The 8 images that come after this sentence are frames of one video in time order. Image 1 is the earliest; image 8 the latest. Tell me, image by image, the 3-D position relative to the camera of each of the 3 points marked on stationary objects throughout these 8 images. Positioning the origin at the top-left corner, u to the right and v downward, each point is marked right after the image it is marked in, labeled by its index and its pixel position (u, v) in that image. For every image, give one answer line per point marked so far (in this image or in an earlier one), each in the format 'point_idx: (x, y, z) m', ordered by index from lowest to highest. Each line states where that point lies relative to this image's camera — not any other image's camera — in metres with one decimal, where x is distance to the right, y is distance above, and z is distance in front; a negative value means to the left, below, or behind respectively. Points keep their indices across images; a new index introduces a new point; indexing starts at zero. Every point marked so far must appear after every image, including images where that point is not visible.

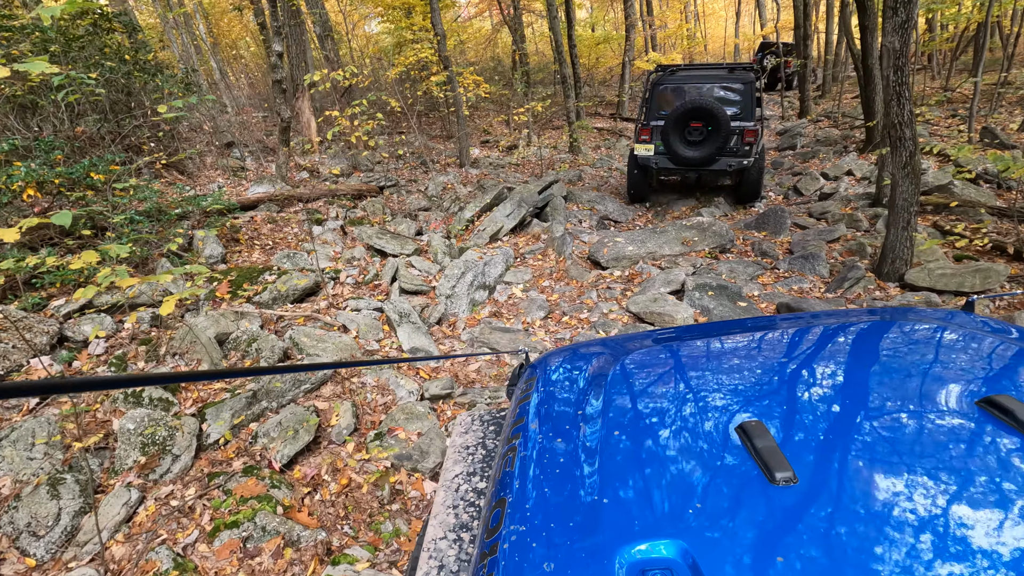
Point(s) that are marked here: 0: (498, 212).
0: (-0.2, +1.0, +6.7) m
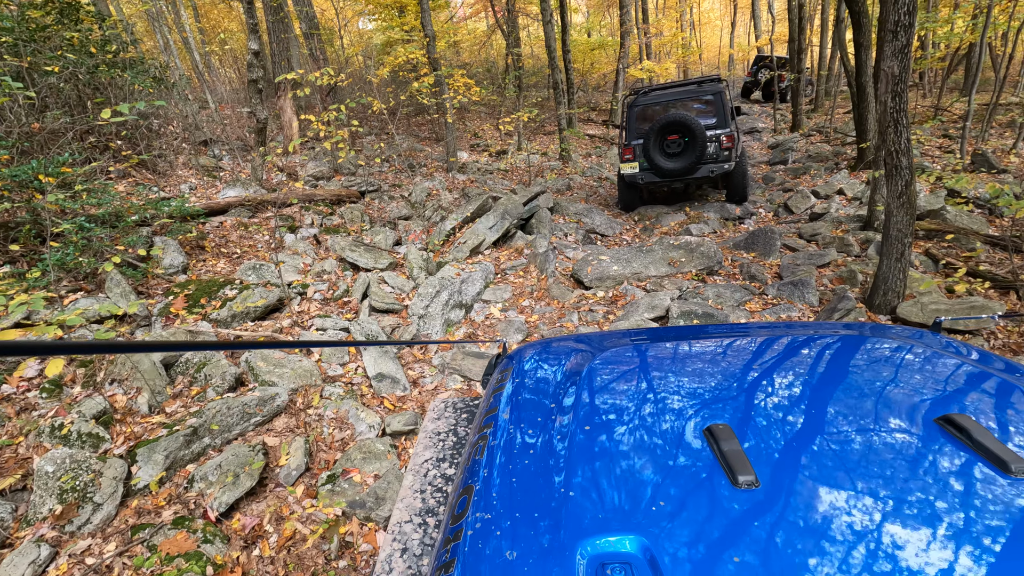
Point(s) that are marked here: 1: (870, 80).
0: (-0.4, +0.8, +6.5) m
1: (+6.9, +4.0, +10.3) m
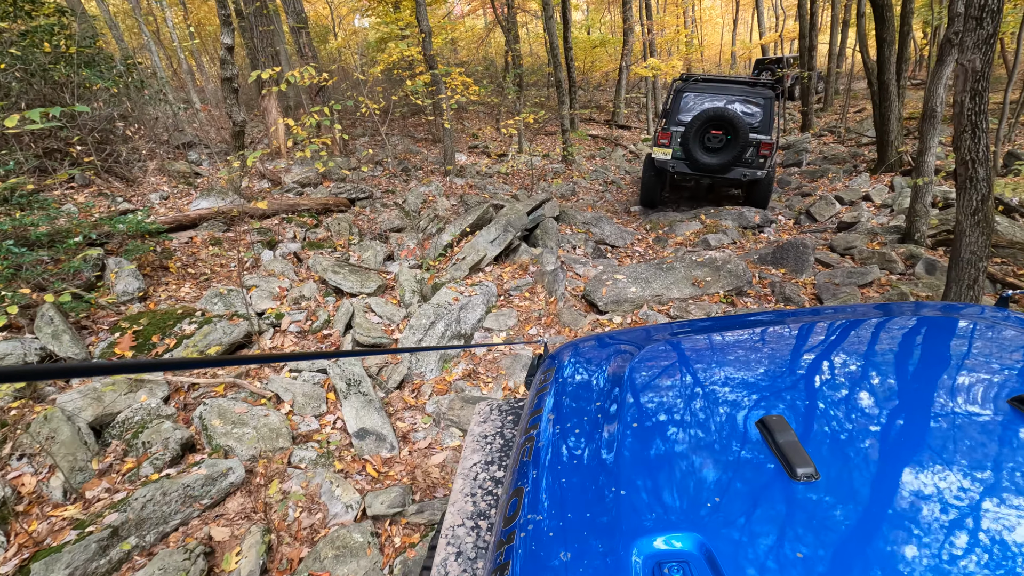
0: (-0.3, +0.6, +5.9) m
1: (+6.9, +3.8, +9.7) m
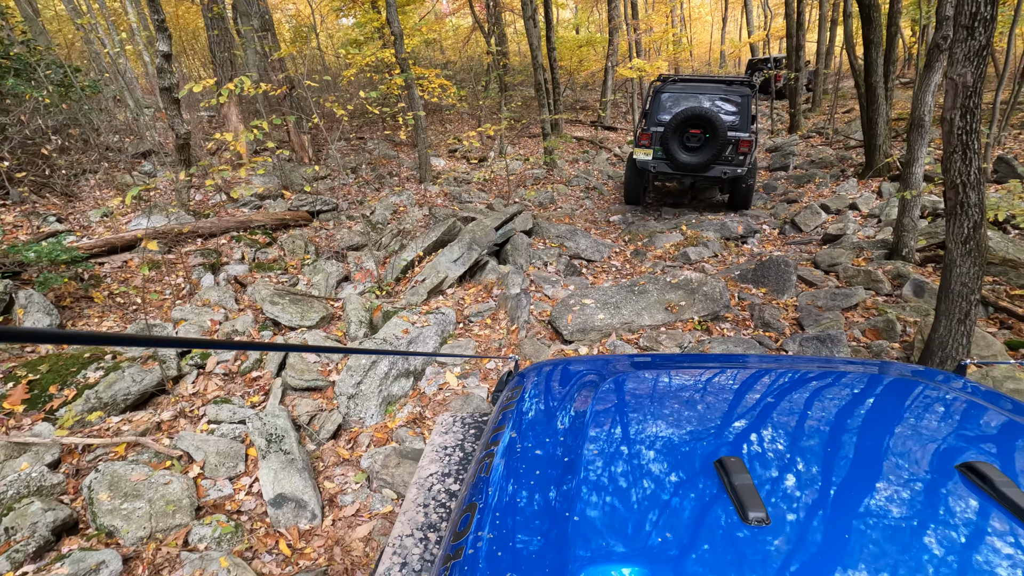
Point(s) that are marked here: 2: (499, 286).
0: (-0.7, +0.3, +5.5) m
1: (+6.5, +3.7, +9.4) m
2: (-0.1, 0.0, +5.3) m
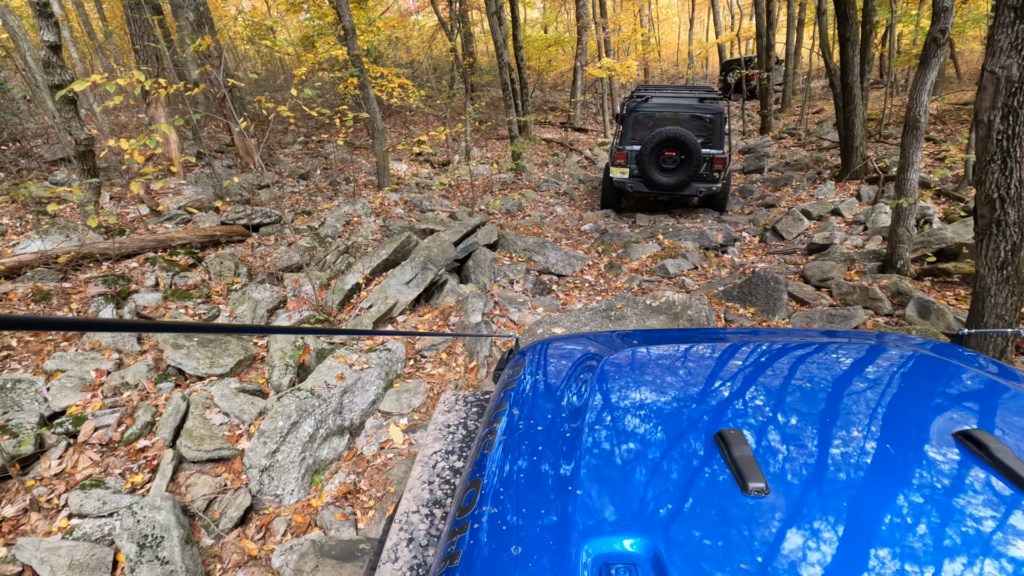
0: (-1.1, +0.1, +4.8) m
1: (+5.9, +3.6, +9.1) m
2: (-0.5, -0.2, +4.6) m
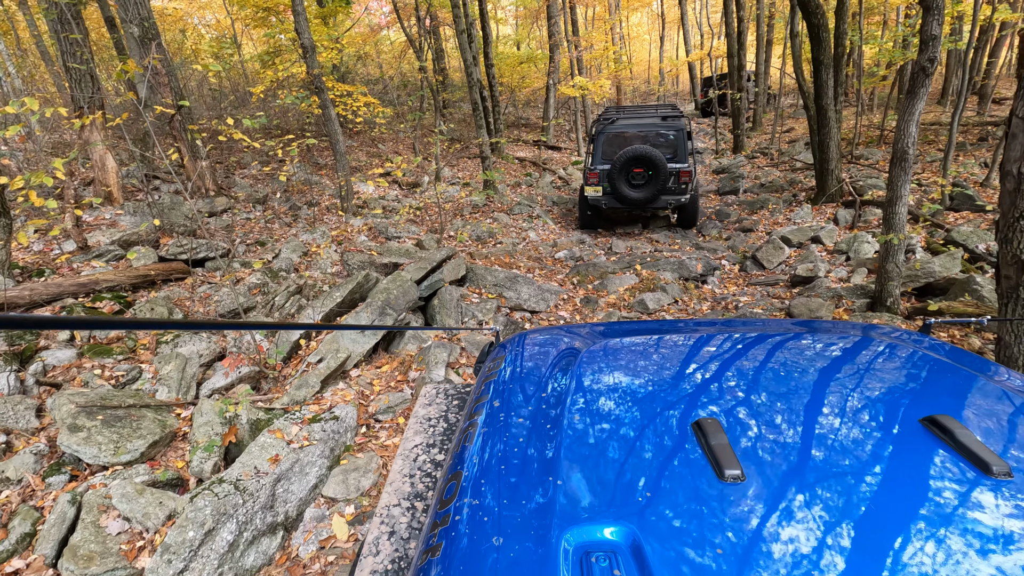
0: (-1.3, -0.3, +4.3) m
1: (+5.4, +3.2, +9.0) m
2: (-0.7, -0.6, +4.1) m
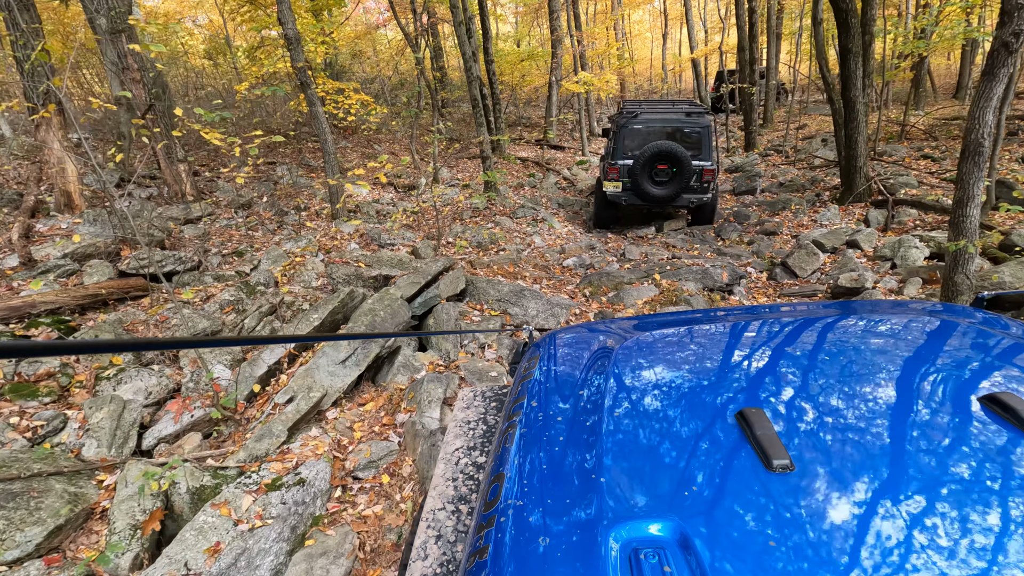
0: (-1.3, -0.4, +3.7) m
1: (+5.4, +3.0, +8.3) m
2: (-0.7, -0.7, +3.5) m
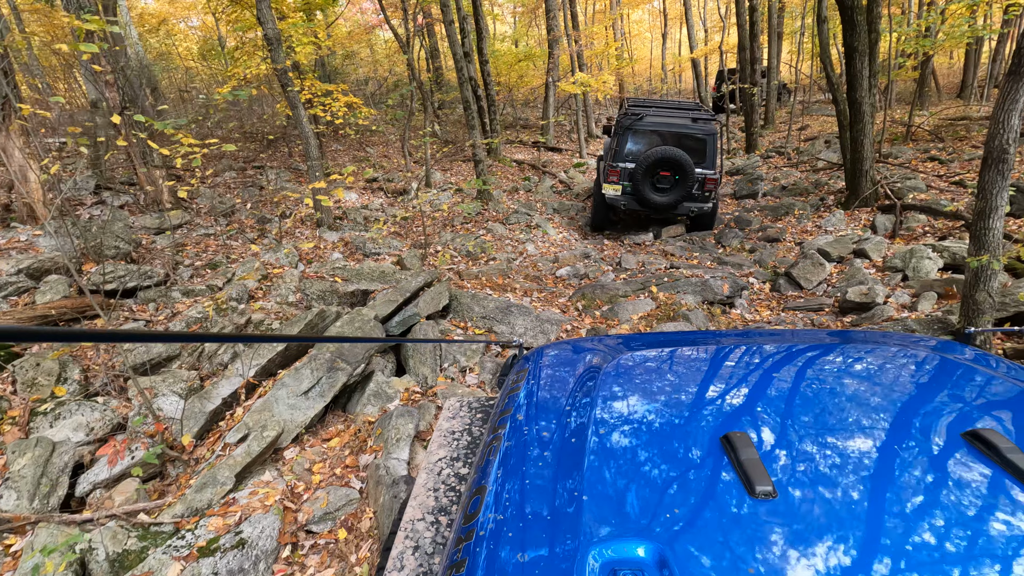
0: (-1.4, -0.6, +3.3) m
1: (+5.3, +2.9, +8.0) m
2: (-0.8, -0.9, +3.1) m
